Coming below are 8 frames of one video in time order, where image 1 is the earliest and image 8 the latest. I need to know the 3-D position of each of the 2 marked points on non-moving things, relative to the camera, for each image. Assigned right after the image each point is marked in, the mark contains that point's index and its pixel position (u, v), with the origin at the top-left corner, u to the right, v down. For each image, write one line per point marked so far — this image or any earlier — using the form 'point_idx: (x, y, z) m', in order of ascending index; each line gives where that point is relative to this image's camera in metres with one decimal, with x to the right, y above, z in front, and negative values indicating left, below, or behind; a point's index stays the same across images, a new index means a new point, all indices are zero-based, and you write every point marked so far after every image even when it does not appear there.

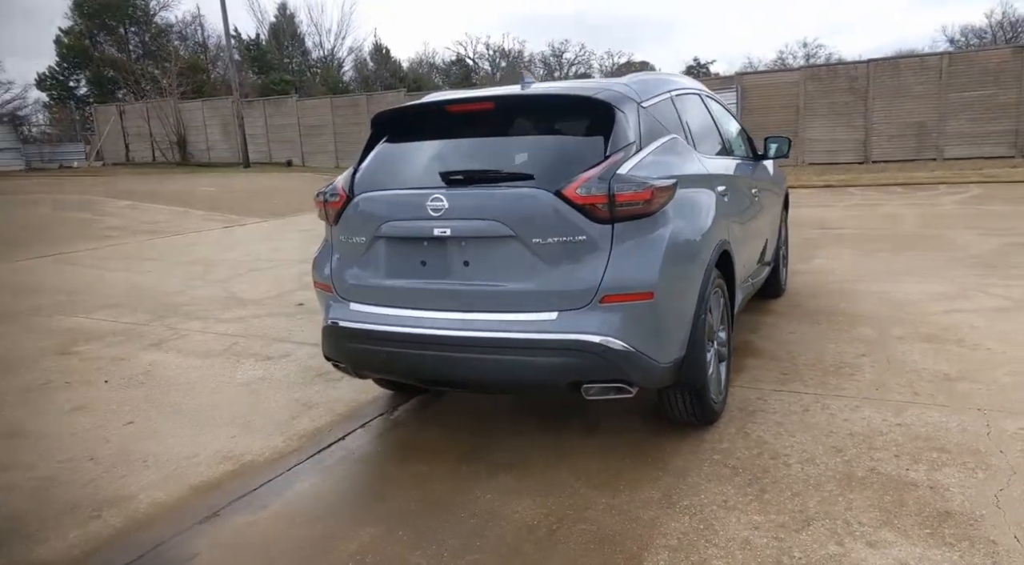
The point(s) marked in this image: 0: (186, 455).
0: (-1.6, -0.9, +3.5) m
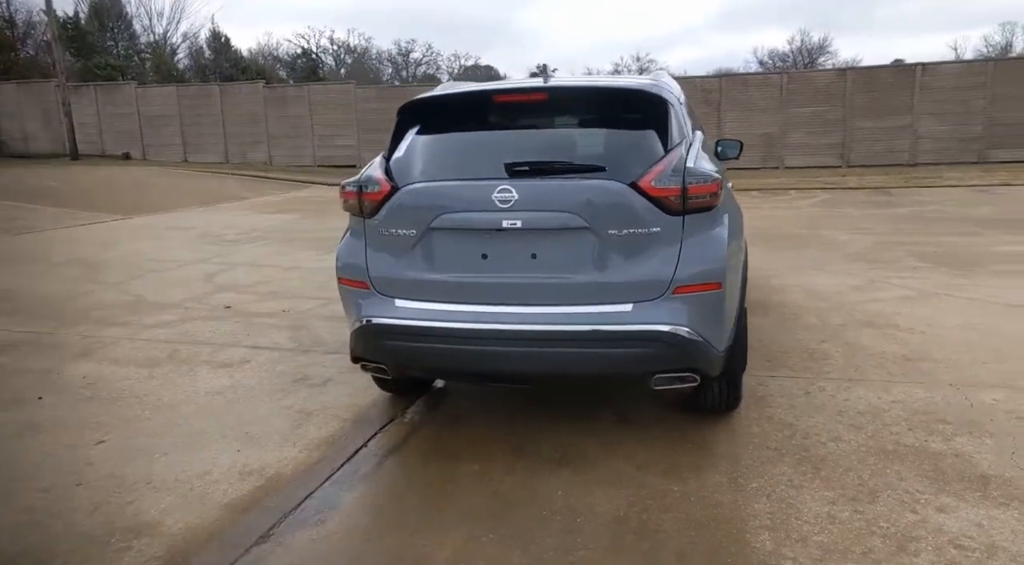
0: (-1.4, -0.9, +3.1) m
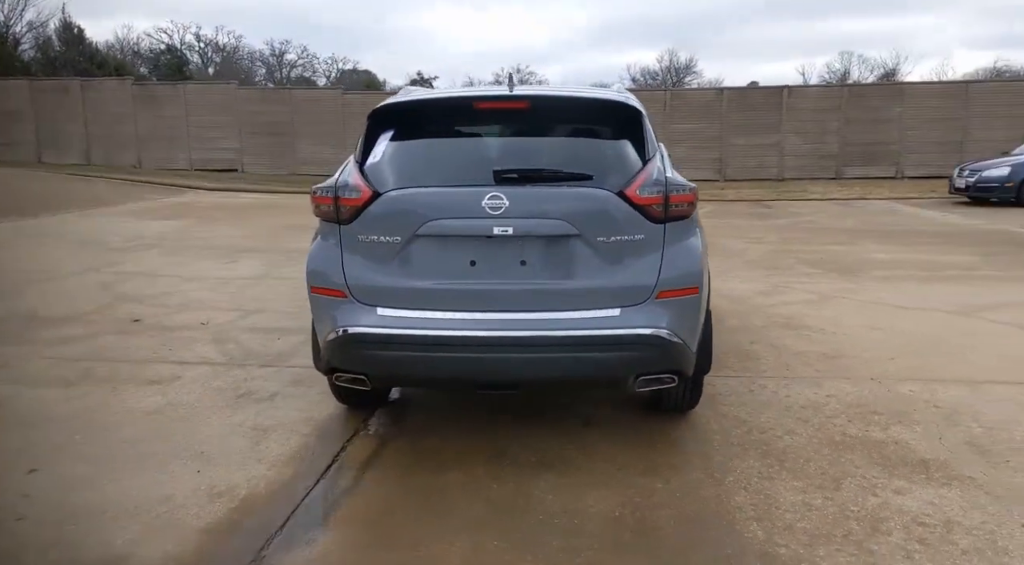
0: (-1.4, -0.9, +2.9) m
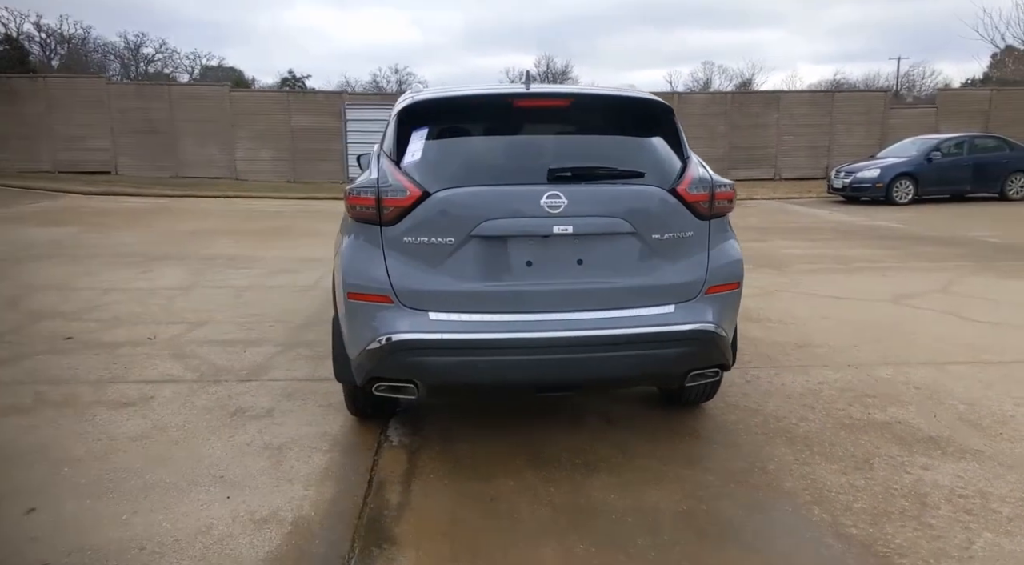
0: (-1.2, -0.9, +2.6) m
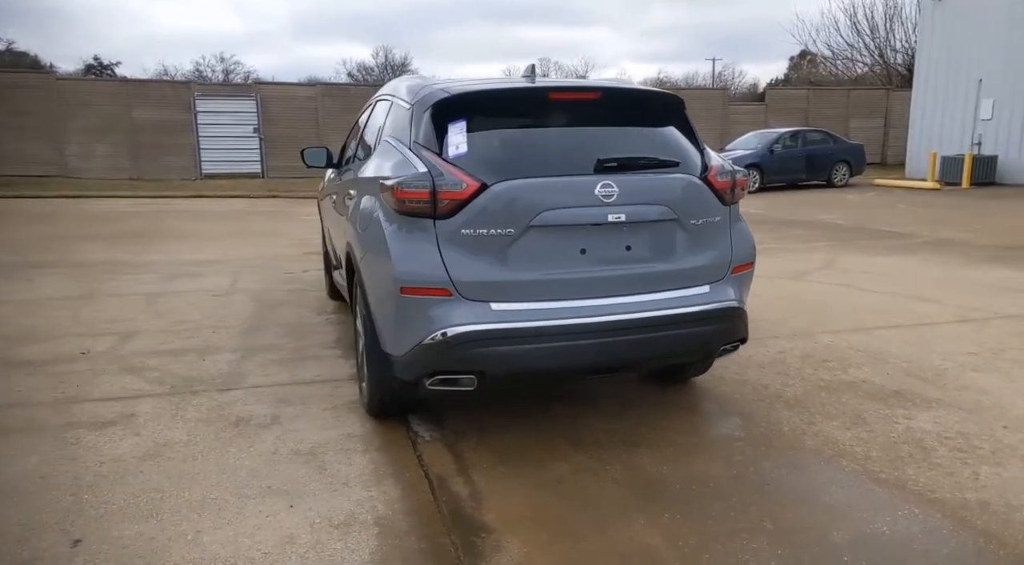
0: (-0.8, -0.9, +2.5) m
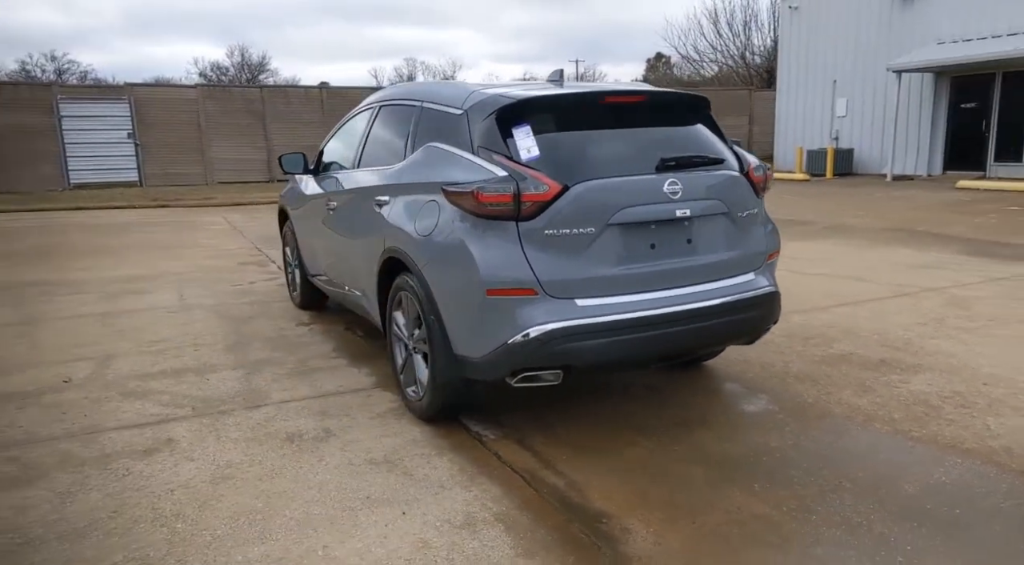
0: (-0.3, -1.0, +2.5) m
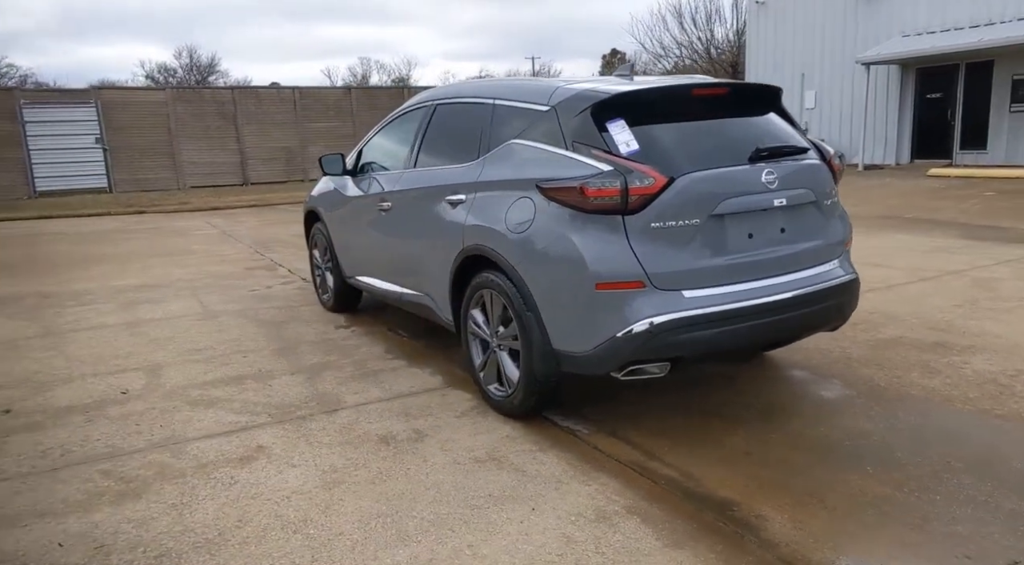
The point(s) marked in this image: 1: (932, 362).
0: (+0.2, -0.9, +2.5) m
1: (+2.6, -0.5, +4.3) m
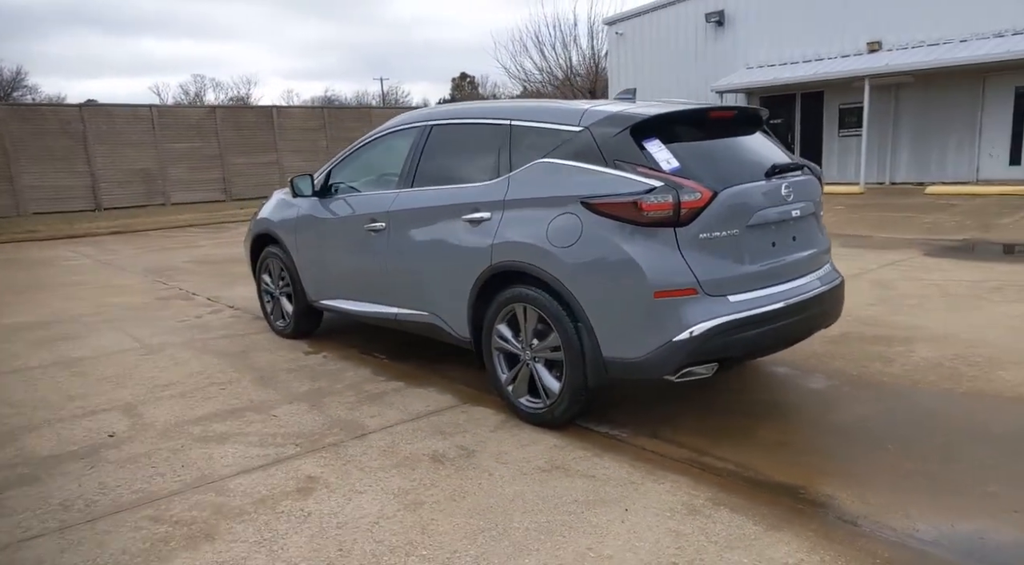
0: (+0.7, -1.0, +2.7) m
1: (+2.6, -0.5, +4.9) m
